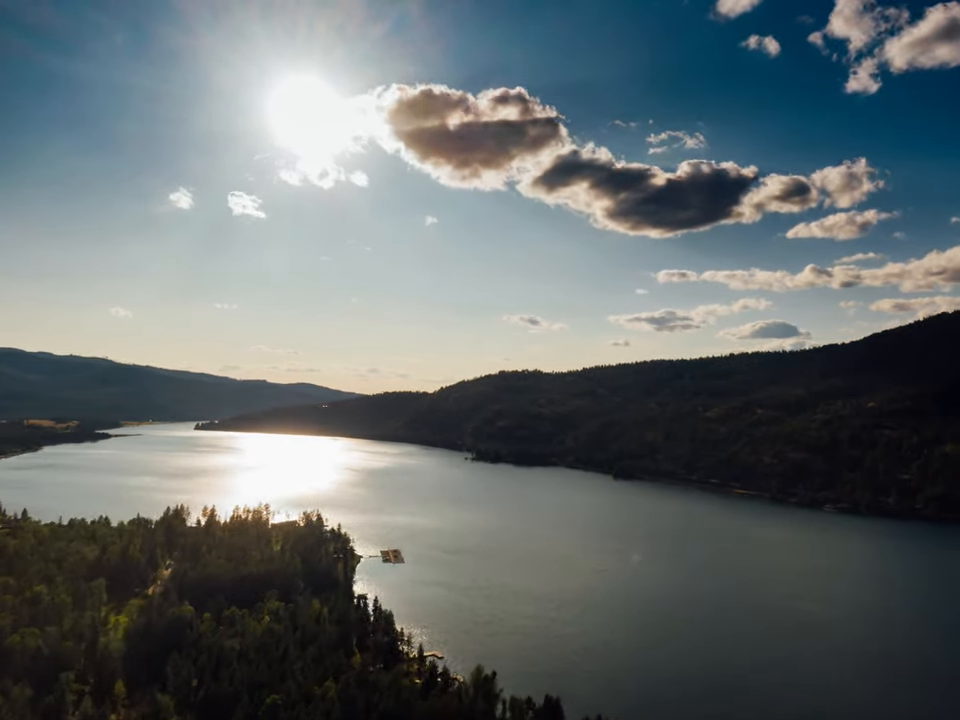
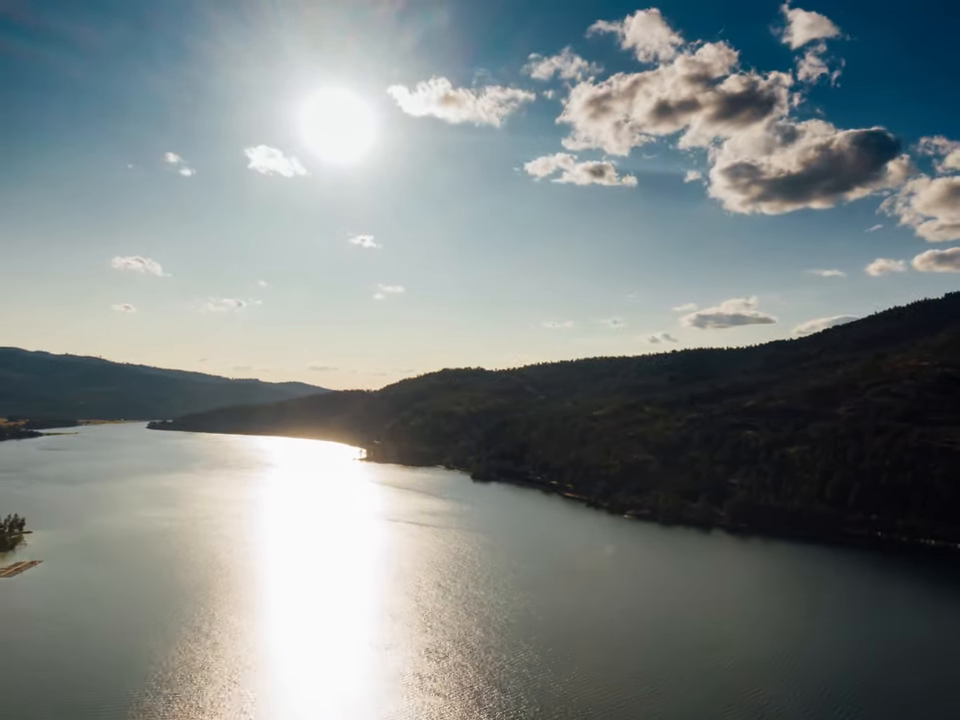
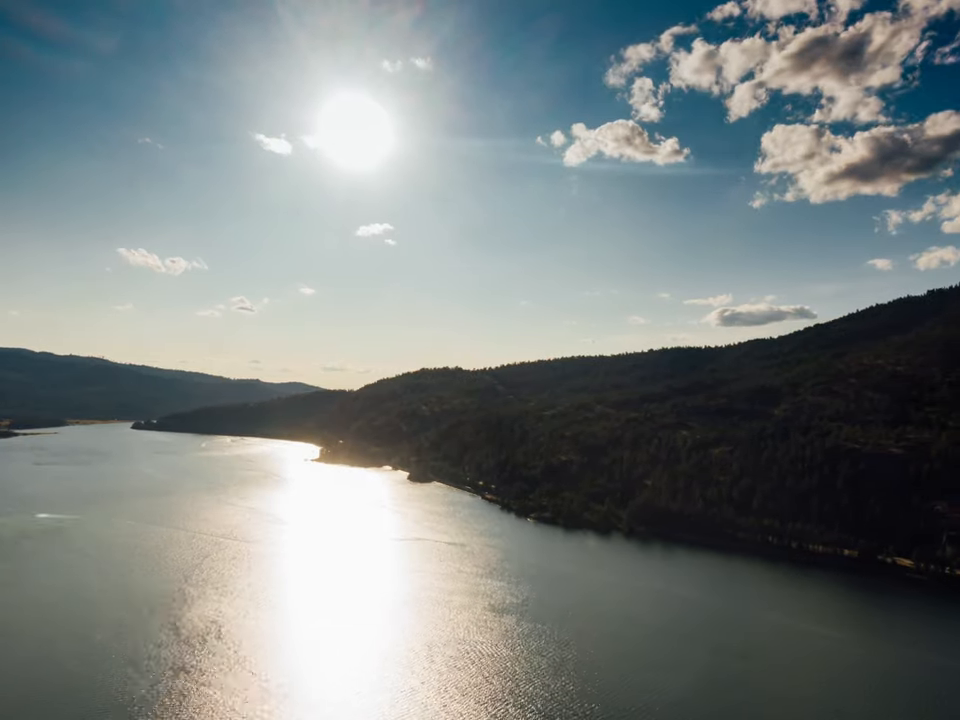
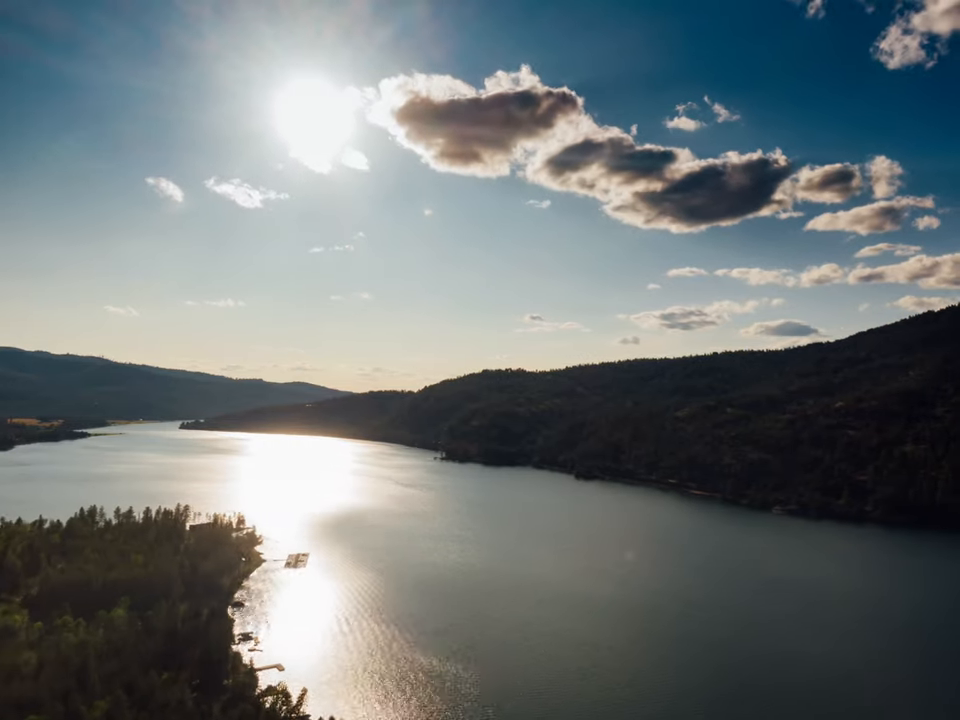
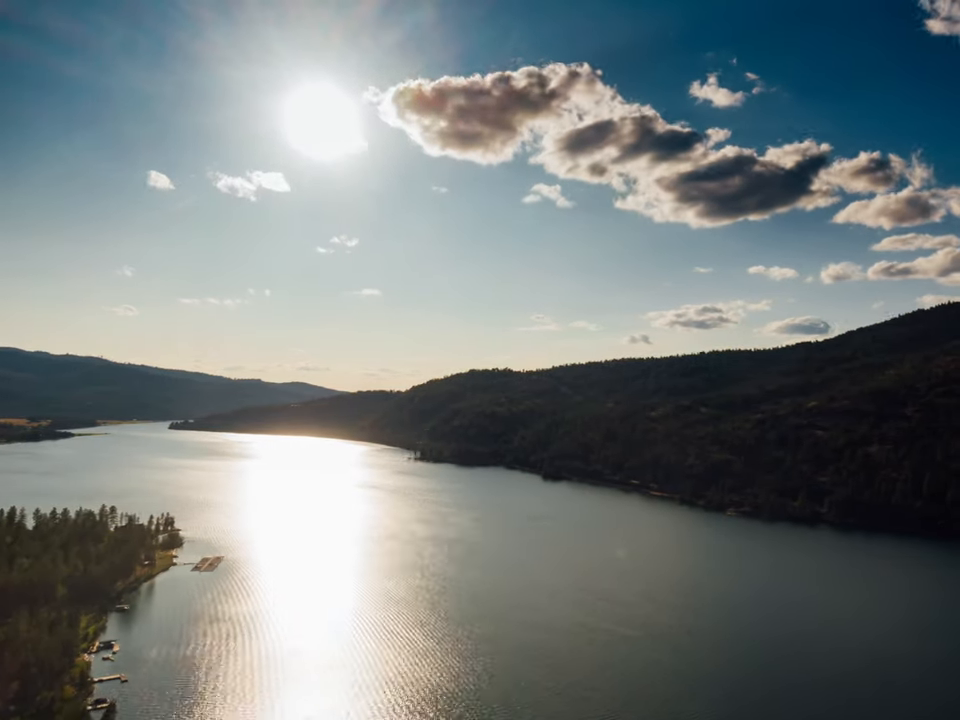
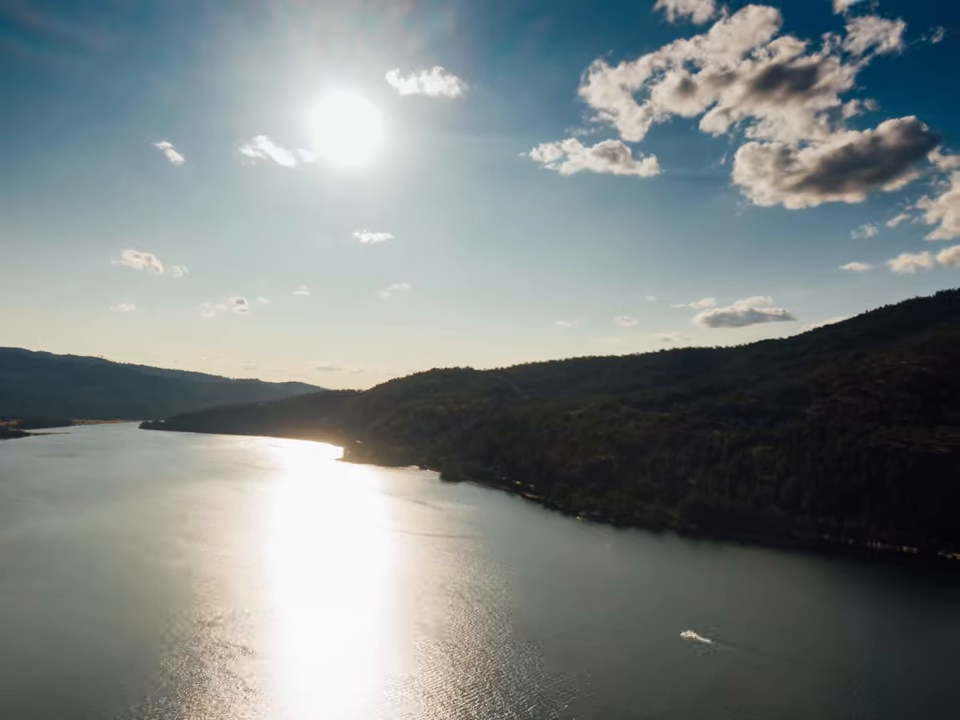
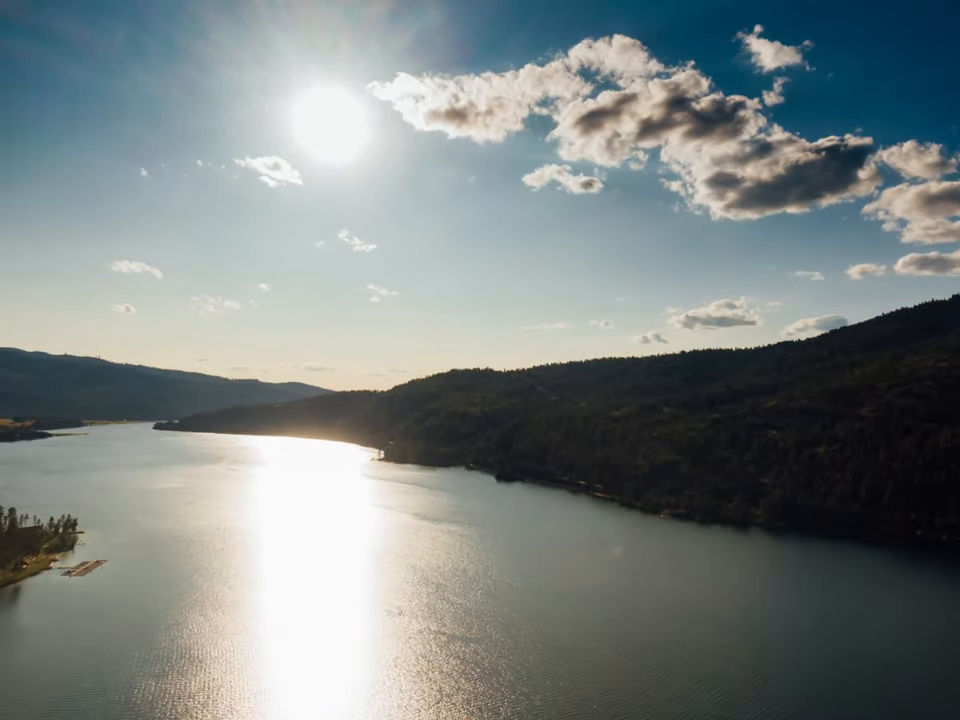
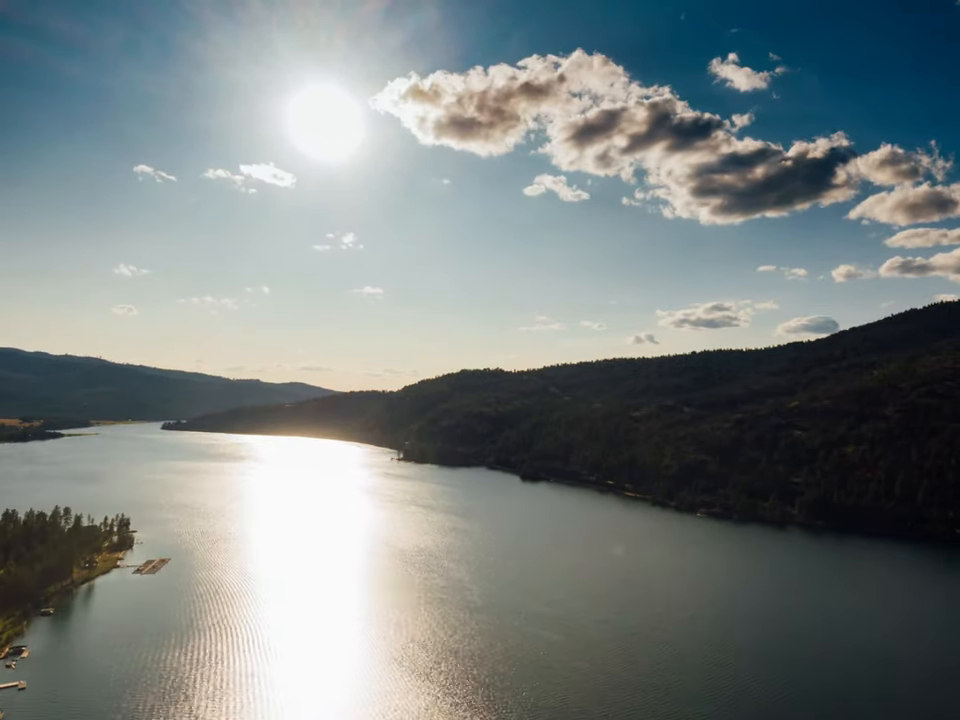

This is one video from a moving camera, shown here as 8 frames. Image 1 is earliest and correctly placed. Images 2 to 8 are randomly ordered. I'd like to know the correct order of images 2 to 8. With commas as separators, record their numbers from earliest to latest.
4, 5, 8, 7, 2, 6, 3
